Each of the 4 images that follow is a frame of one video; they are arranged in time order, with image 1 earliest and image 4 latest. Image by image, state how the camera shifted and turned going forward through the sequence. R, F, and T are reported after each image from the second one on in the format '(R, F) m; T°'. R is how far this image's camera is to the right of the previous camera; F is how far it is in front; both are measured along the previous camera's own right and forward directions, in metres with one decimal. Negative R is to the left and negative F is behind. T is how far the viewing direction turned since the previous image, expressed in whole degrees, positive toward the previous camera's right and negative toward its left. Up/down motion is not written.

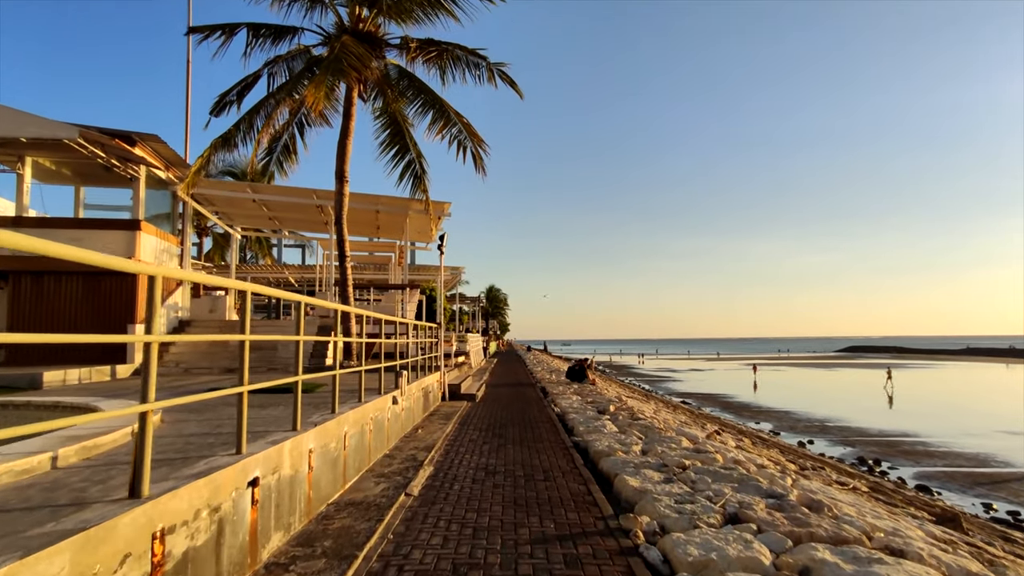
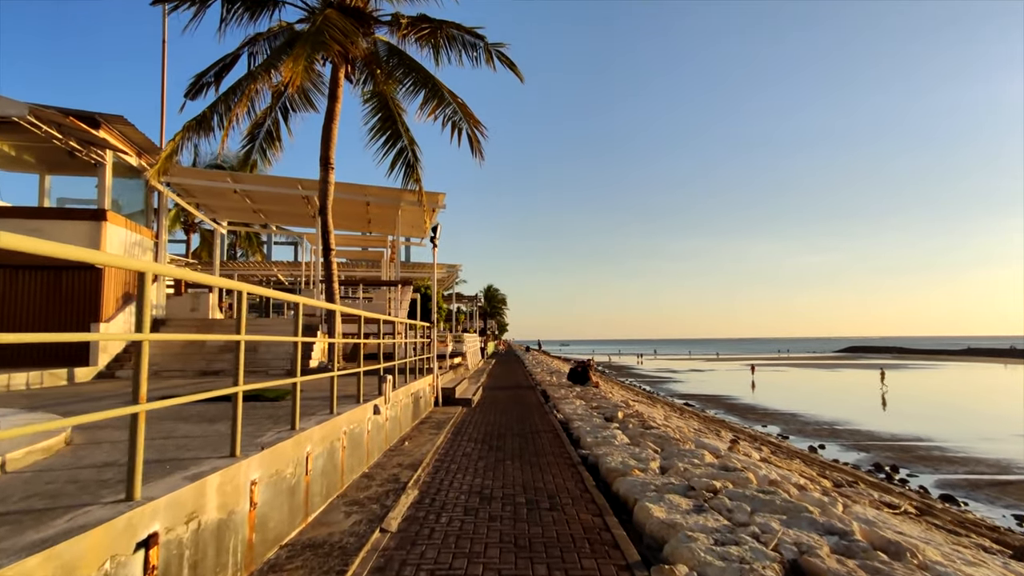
(0.0, +1.1) m; 0°
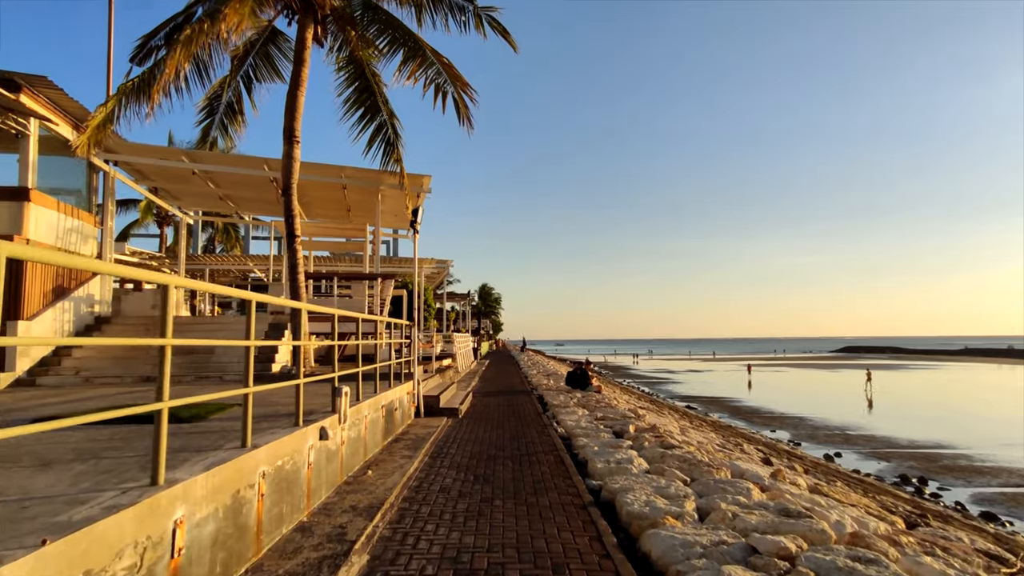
(0.0, +1.8) m; 0°
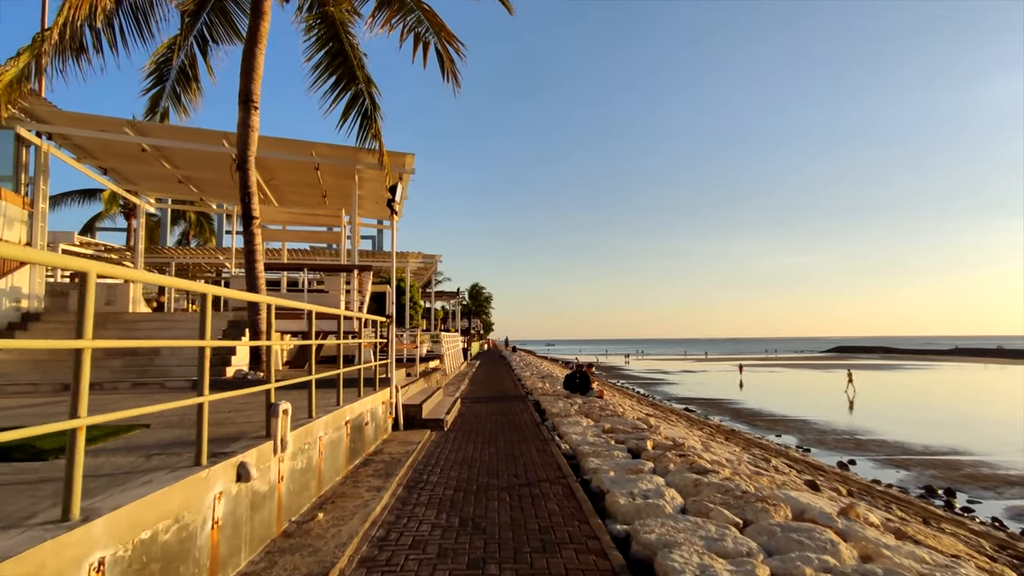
(-0.1, +1.7) m; +1°
